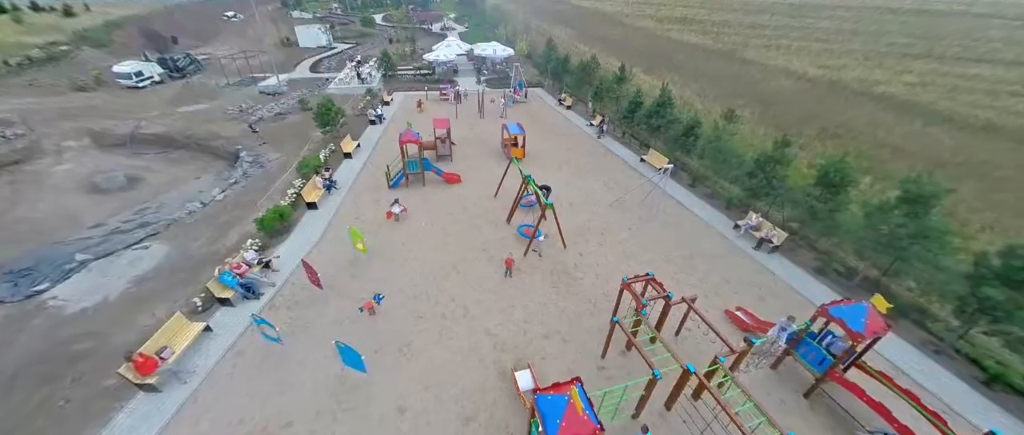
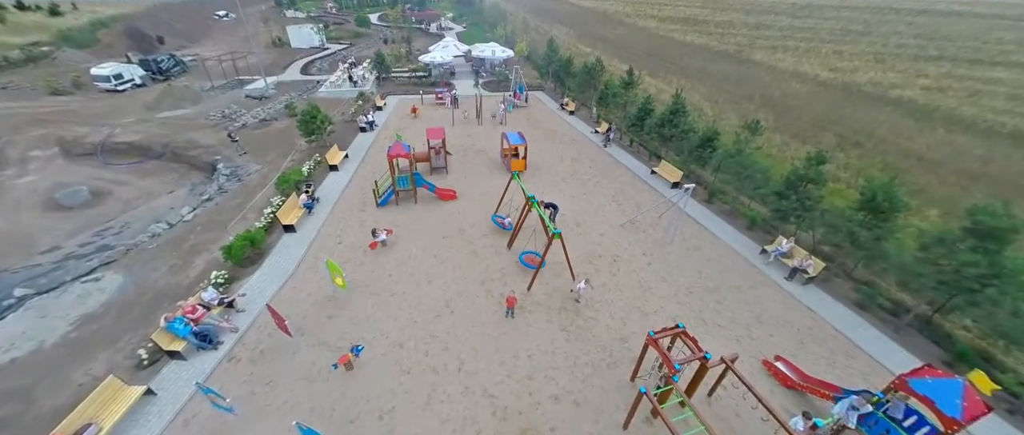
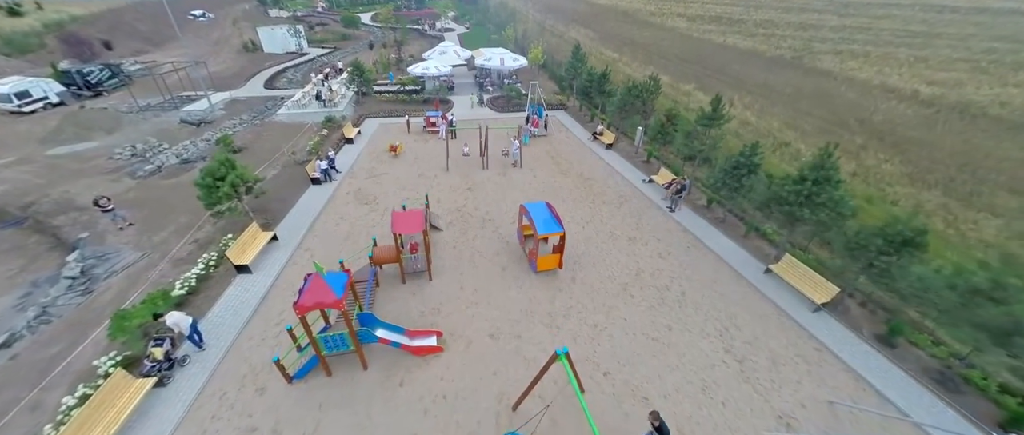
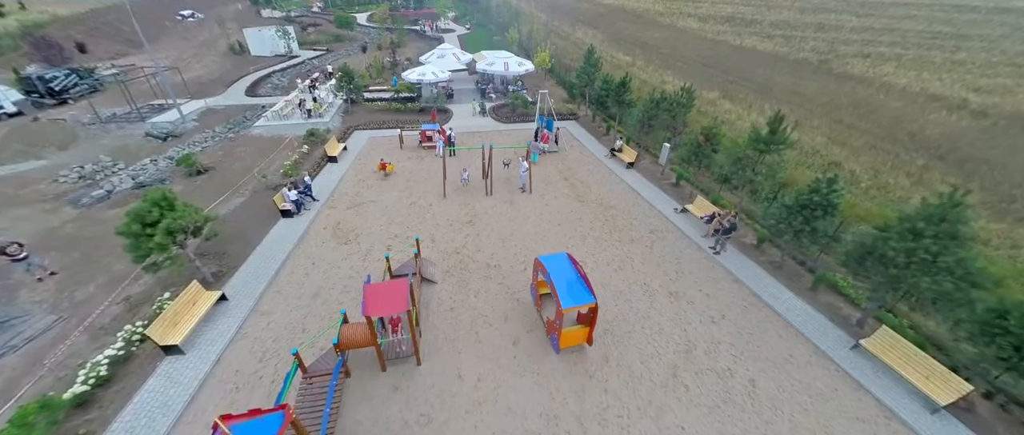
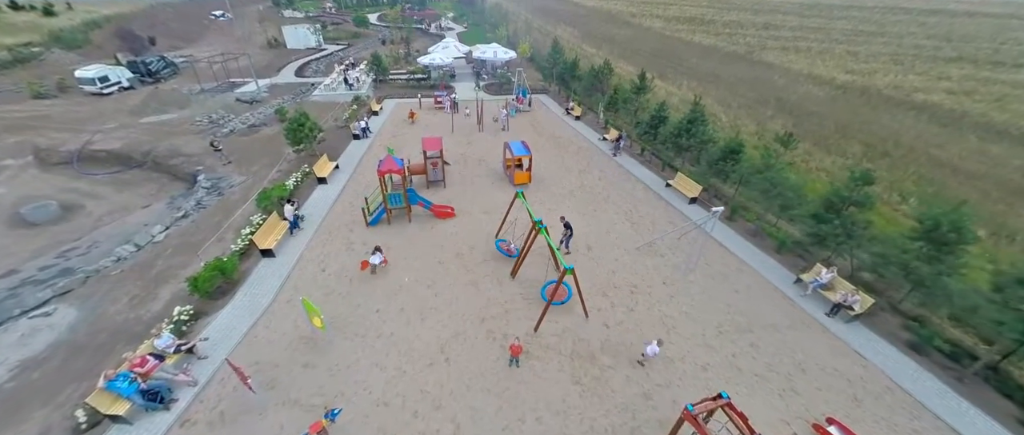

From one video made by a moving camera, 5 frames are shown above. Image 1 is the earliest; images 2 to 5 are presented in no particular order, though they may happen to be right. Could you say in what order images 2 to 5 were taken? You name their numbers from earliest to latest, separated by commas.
2, 5, 3, 4
